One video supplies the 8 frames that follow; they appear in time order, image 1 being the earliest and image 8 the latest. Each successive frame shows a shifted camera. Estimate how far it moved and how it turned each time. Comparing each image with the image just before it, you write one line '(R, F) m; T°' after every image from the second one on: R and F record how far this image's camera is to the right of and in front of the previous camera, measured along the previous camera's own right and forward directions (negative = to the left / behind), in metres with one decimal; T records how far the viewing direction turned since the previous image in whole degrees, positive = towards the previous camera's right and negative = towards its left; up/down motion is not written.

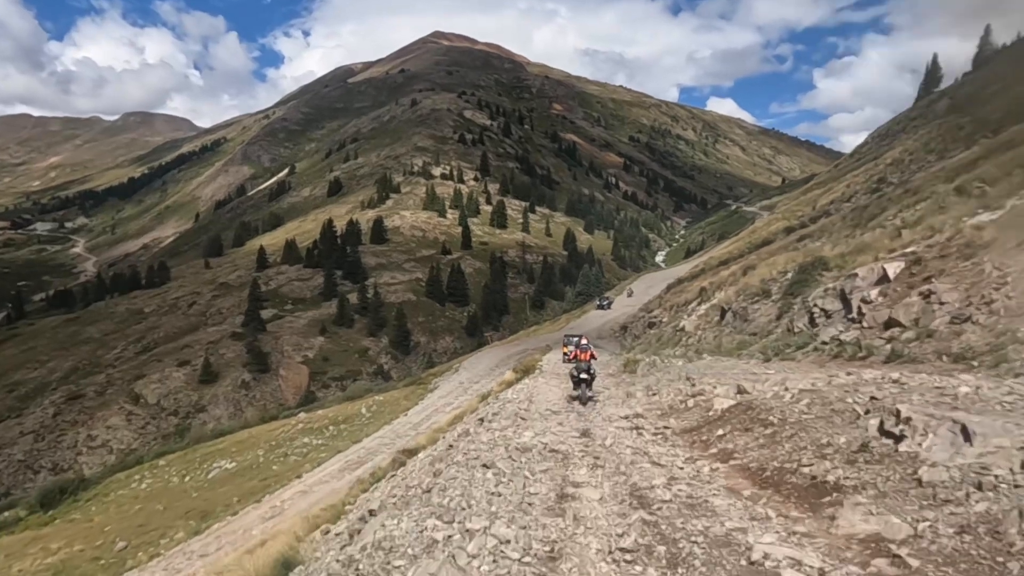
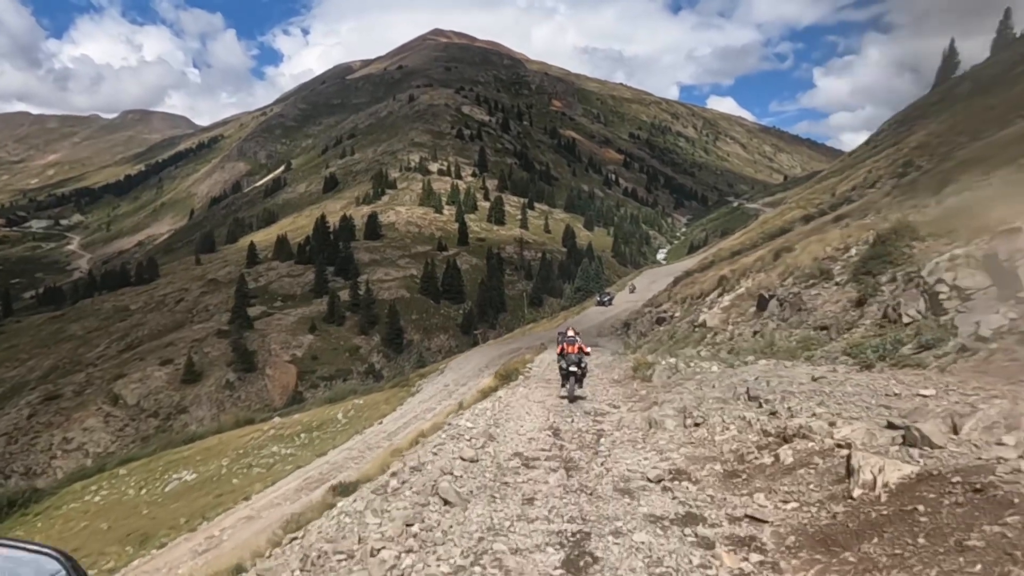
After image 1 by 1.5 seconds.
(+0.6, +4.6) m; 0°
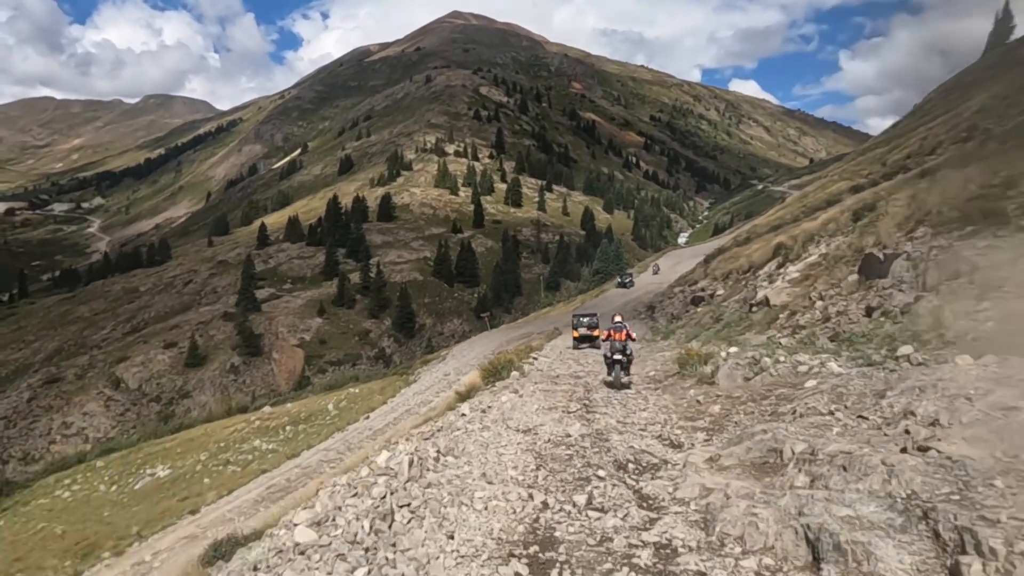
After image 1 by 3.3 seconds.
(+0.5, +5.0) m; -2°
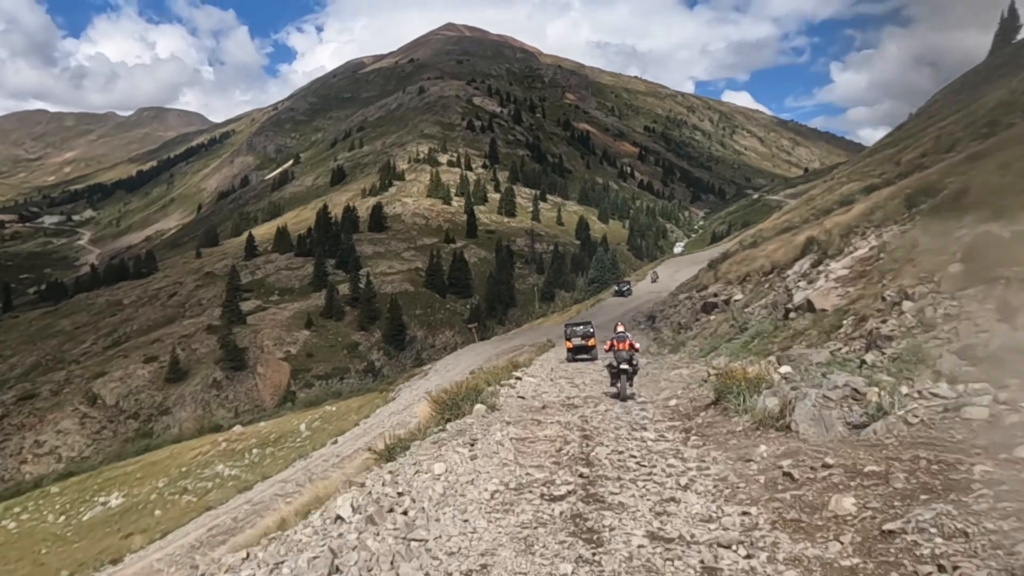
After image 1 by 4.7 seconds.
(+0.4, +3.3) m; 0°
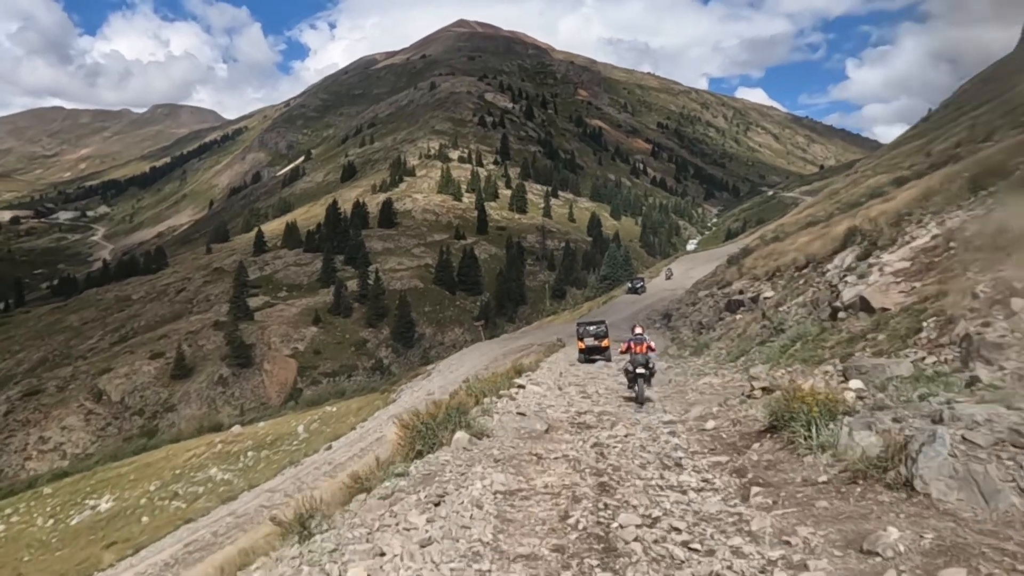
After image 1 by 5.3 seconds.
(+0.2, +1.8) m; -1°
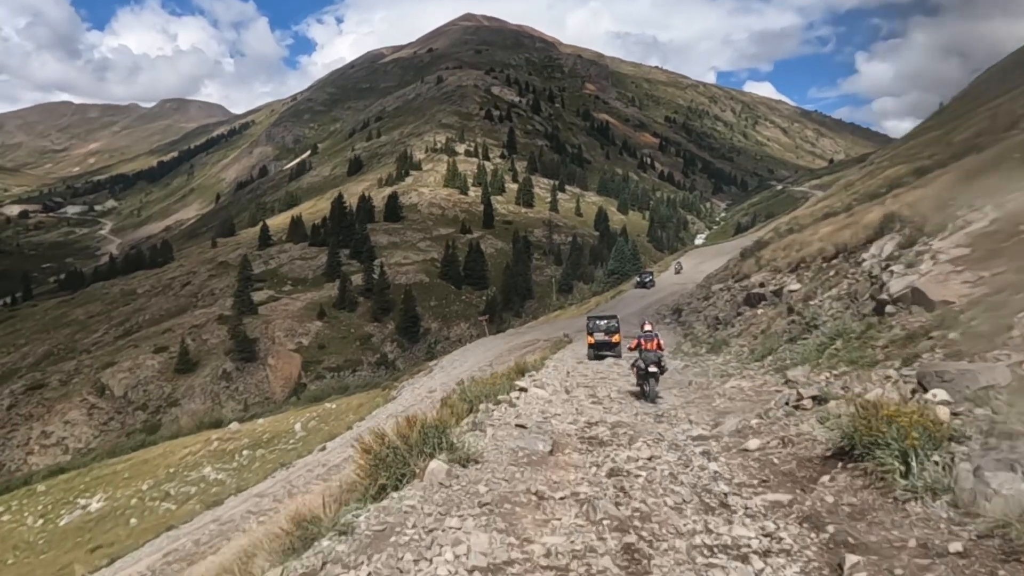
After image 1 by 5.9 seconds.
(+0.1, +1.3) m; -1°
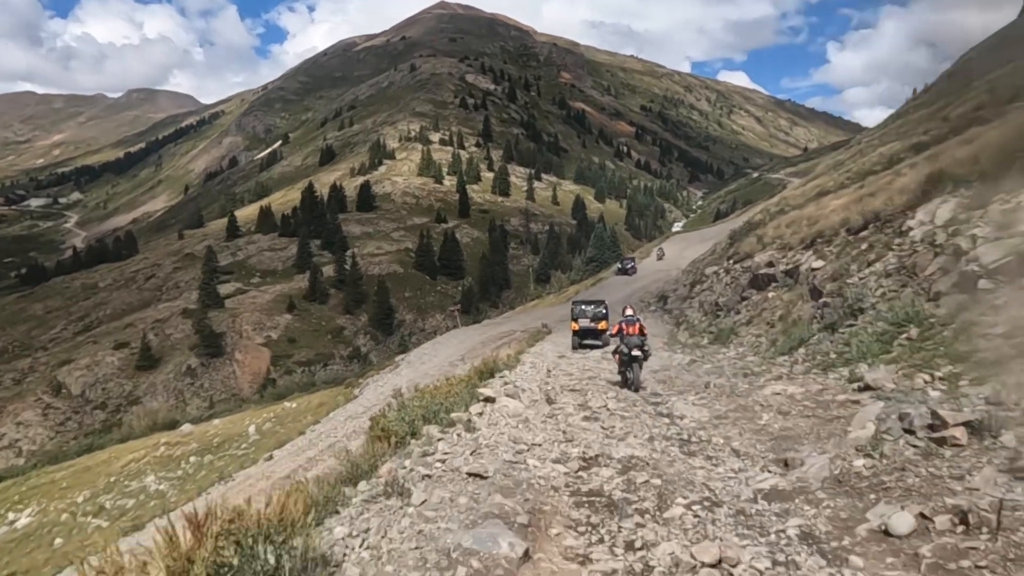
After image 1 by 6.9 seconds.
(+0.2, +2.7) m; +2°
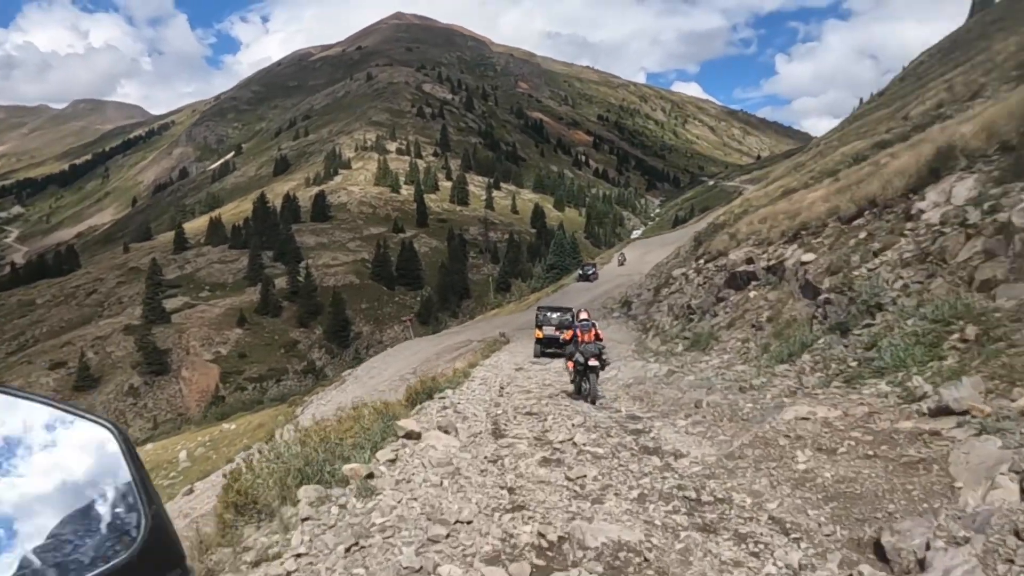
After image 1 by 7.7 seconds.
(+0.3, +2.0) m; +4°
